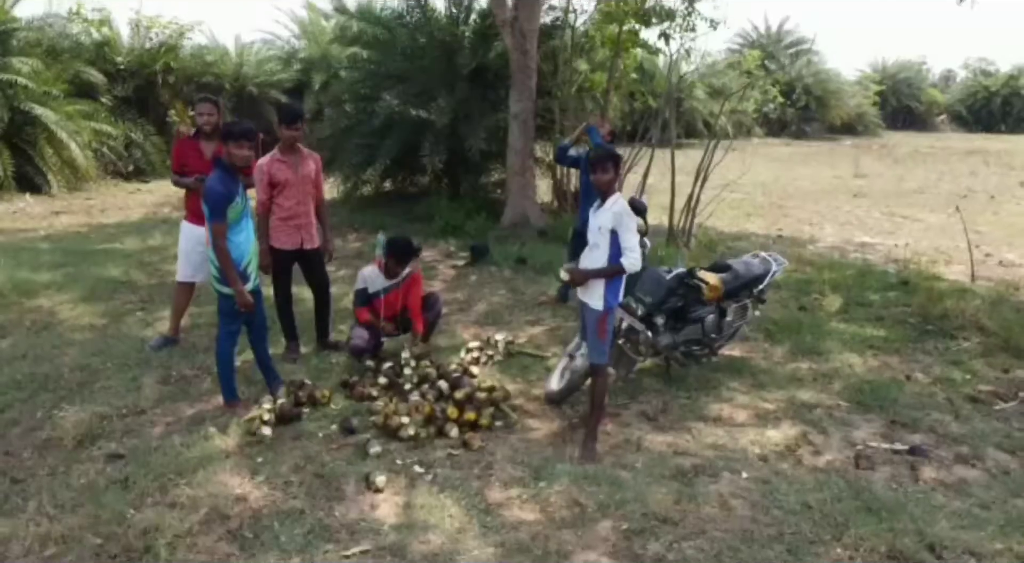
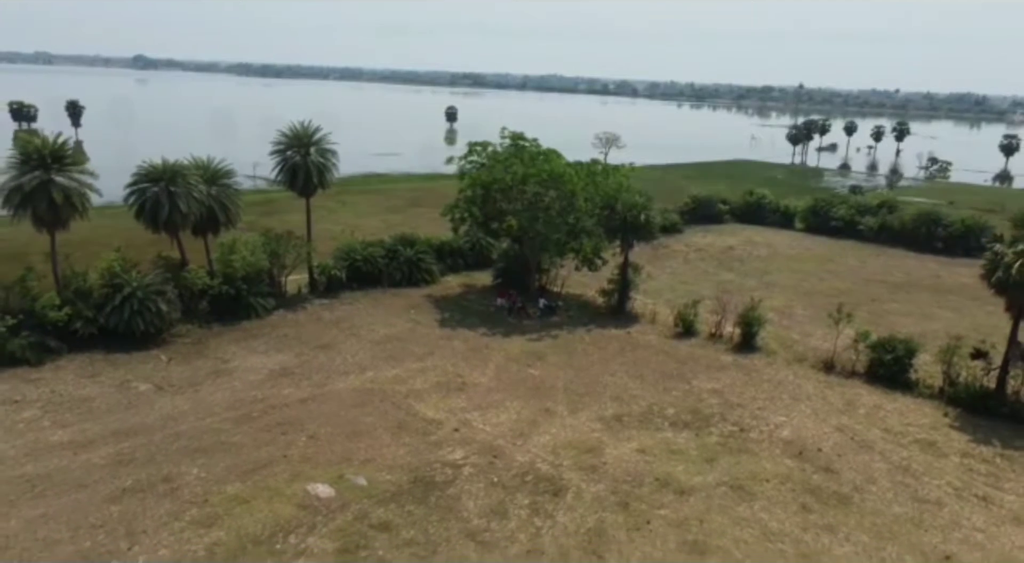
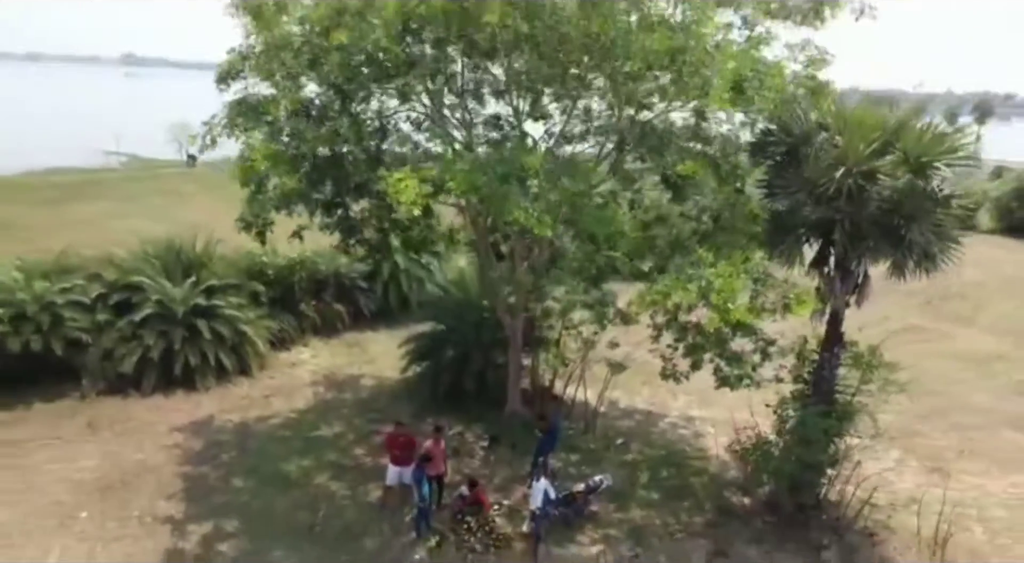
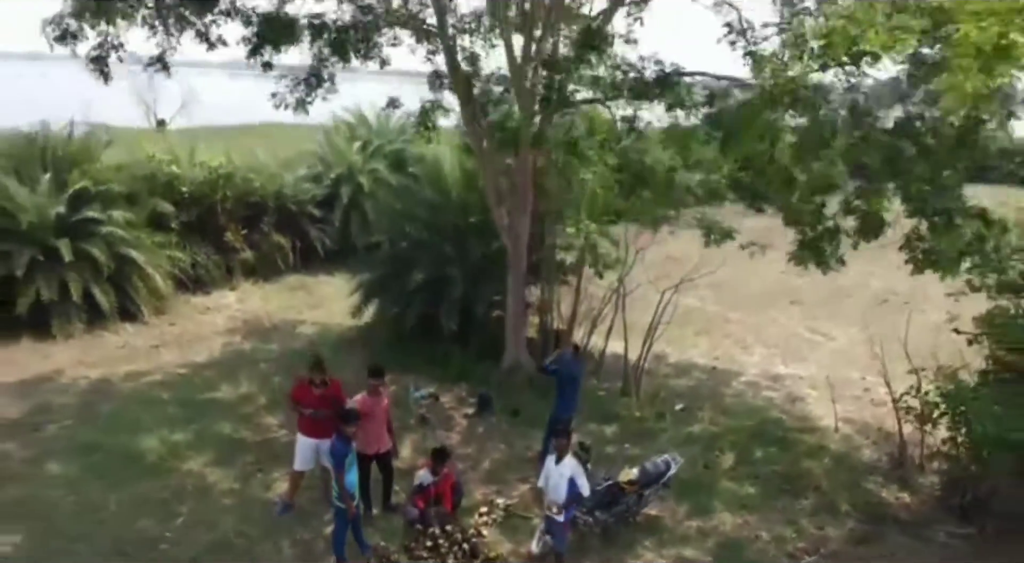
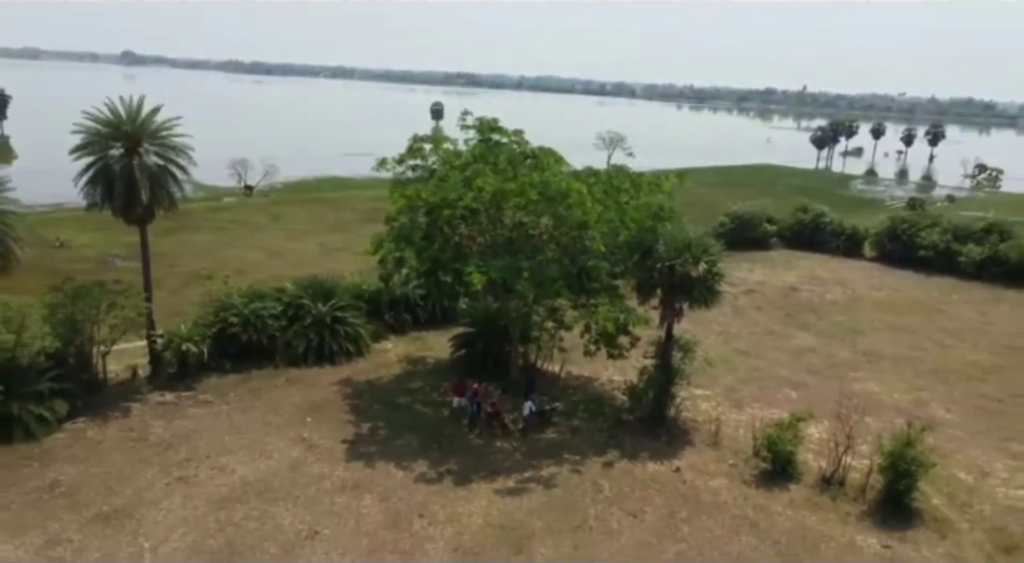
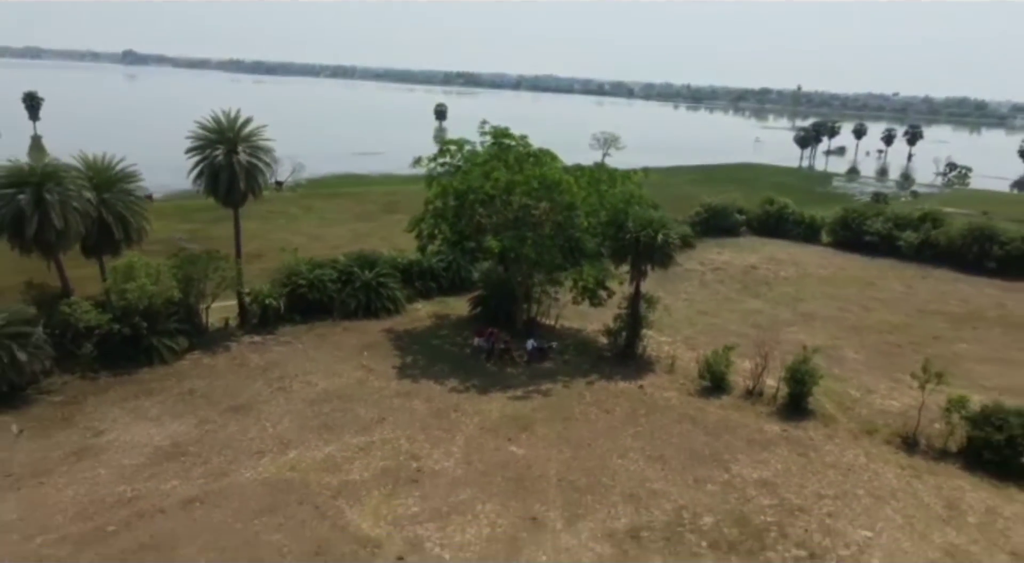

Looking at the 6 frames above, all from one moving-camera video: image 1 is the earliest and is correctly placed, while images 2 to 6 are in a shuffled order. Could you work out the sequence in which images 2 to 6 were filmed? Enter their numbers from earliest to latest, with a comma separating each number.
4, 3, 5, 6, 2
